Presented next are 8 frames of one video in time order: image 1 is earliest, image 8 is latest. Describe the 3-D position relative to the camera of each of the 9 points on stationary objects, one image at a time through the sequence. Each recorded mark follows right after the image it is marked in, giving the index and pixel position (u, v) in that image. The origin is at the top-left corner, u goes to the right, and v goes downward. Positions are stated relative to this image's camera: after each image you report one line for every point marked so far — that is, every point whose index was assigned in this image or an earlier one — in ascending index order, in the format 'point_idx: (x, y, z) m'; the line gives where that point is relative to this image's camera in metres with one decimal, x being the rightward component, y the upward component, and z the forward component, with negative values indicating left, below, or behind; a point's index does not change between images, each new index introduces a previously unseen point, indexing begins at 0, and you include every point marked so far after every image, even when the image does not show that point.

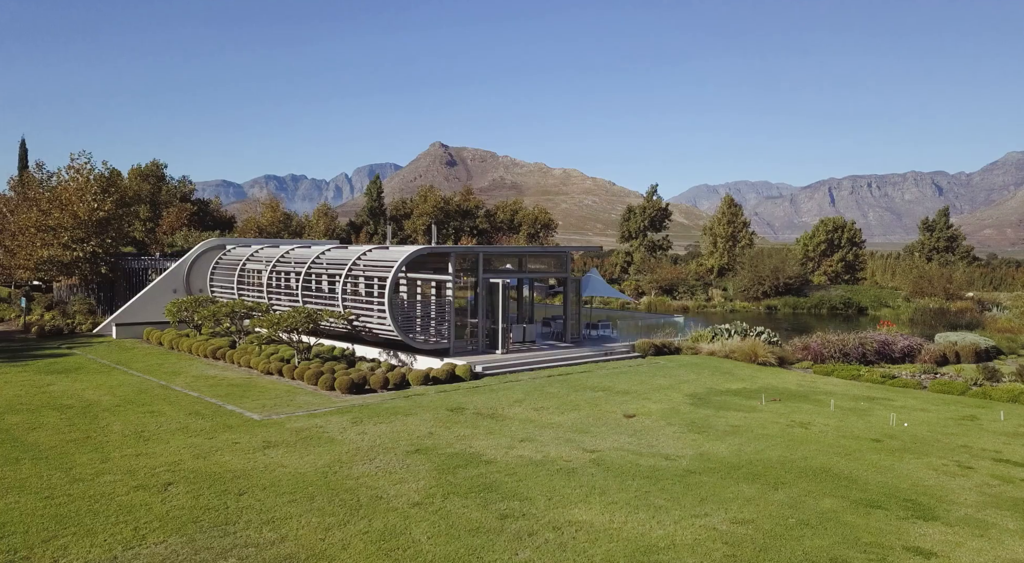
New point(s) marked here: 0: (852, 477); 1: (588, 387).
0: (+4.5, -2.6, +10.3) m
1: (+1.6, -2.3, +16.5) m
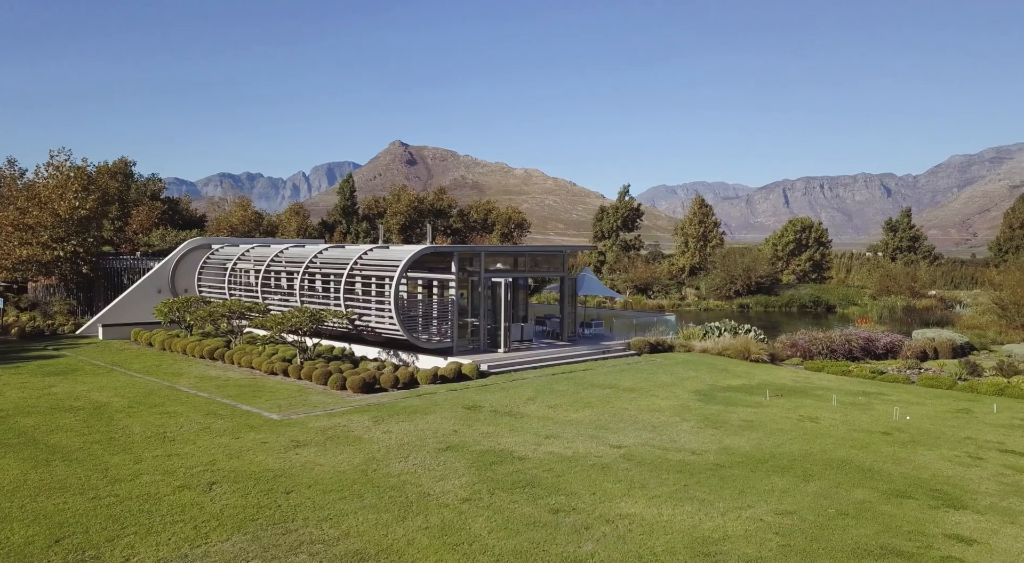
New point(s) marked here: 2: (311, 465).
0: (+4.9, -2.5, +10.5) m
1: (+1.8, -2.2, +16.6) m
2: (-2.5, -2.2, +9.5) m
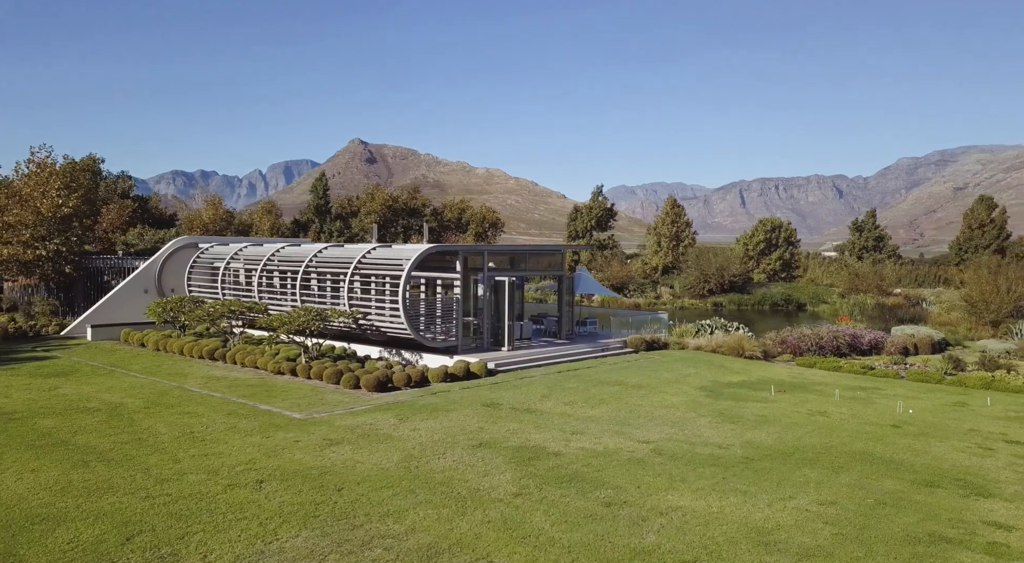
0: (+5.4, -2.5, +10.8) m
1: (+2.0, -2.2, +16.8) m
2: (-2.0, -2.2, +9.5) m
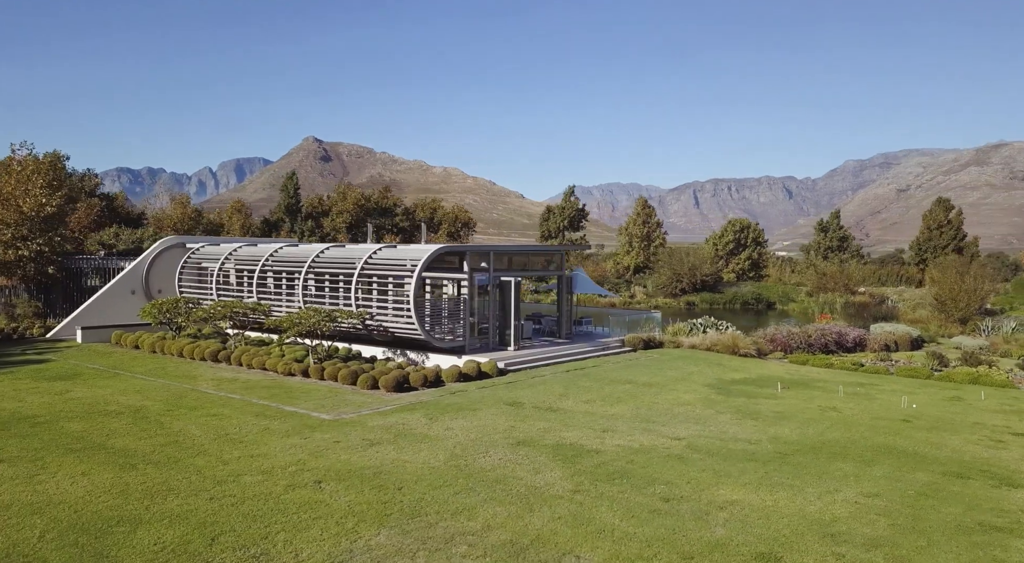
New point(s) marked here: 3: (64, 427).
0: (+5.9, -2.5, +11.2) m
1: (+2.2, -2.2, +17.0) m
2: (-1.4, -2.2, +9.6) m
3: (-6.4, -2.1, +11.1) m
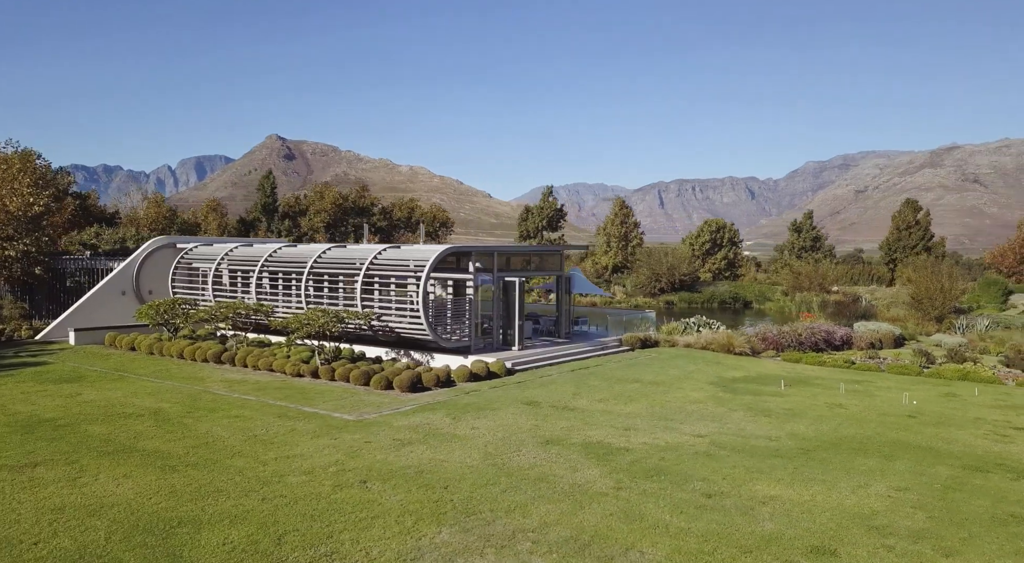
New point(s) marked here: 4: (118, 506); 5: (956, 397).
0: (+6.3, -2.5, +11.5) m
1: (+2.4, -2.2, +17.2) m
2: (-0.9, -2.2, +9.6) m
3: (-6.0, -2.1, +11.0) m
4: (-3.8, -2.2, +7.5) m
5: (+10.1, -2.6, +17.8) m
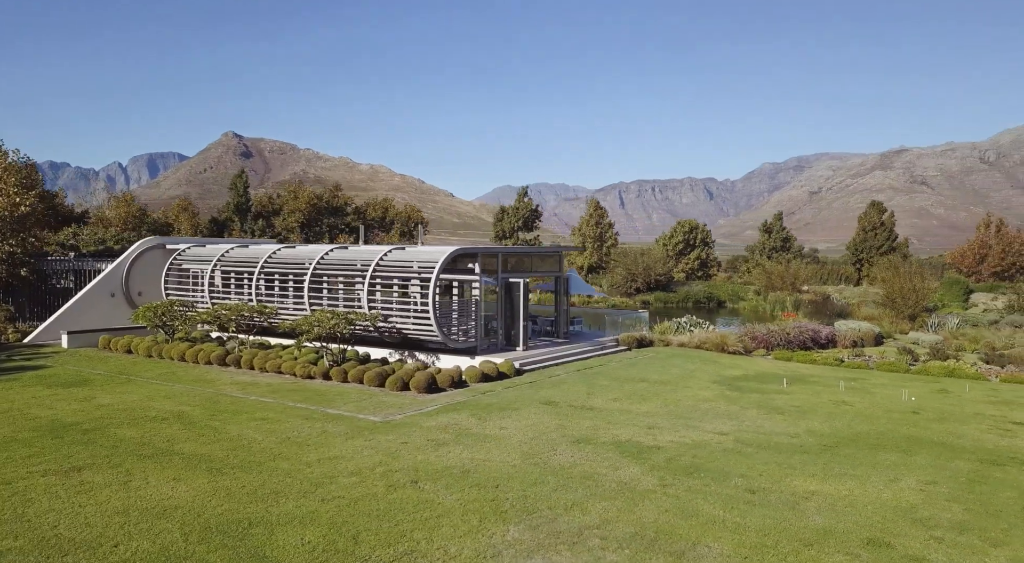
0: (+6.7, -2.5, +12.0) m
1: (+2.6, -2.2, +17.4) m
2: (-0.4, -2.3, +9.8) m
3: (-5.5, -2.1, +10.9) m
4: (-3.2, -2.2, +7.5) m
5: (+10.3, -2.6, +18.3) m
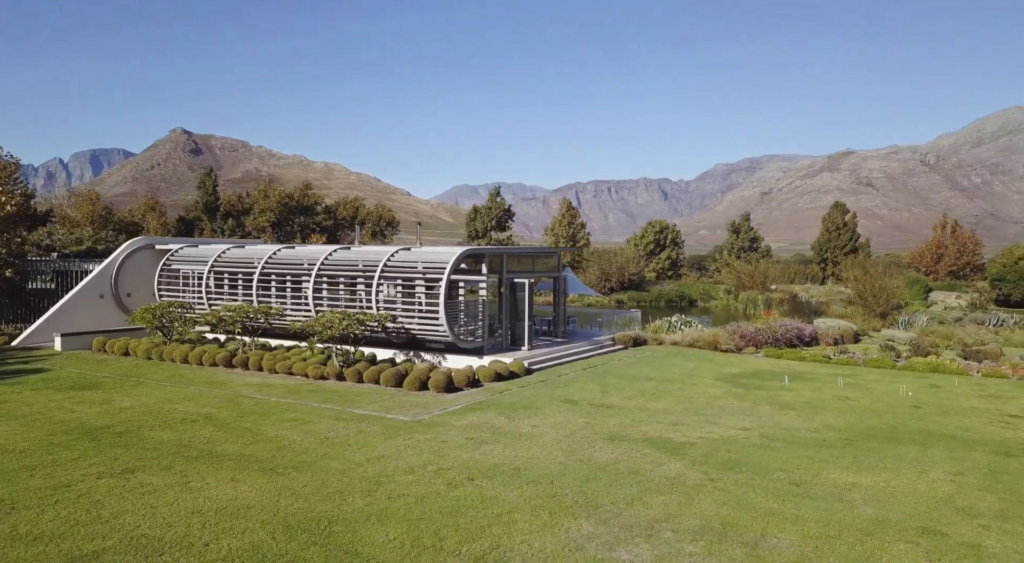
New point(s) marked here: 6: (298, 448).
0: (+7.2, -2.5, +12.5) m
1: (+2.8, -2.2, +17.8) m
2: (+0.1, -2.3, +10.0) m
3: (-5.0, -2.2, +10.9) m
4: (-2.5, -2.2, +7.6) m
5: (+10.5, -2.6, +19.0) m
6: (-2.9, -2.2, +10.3) m
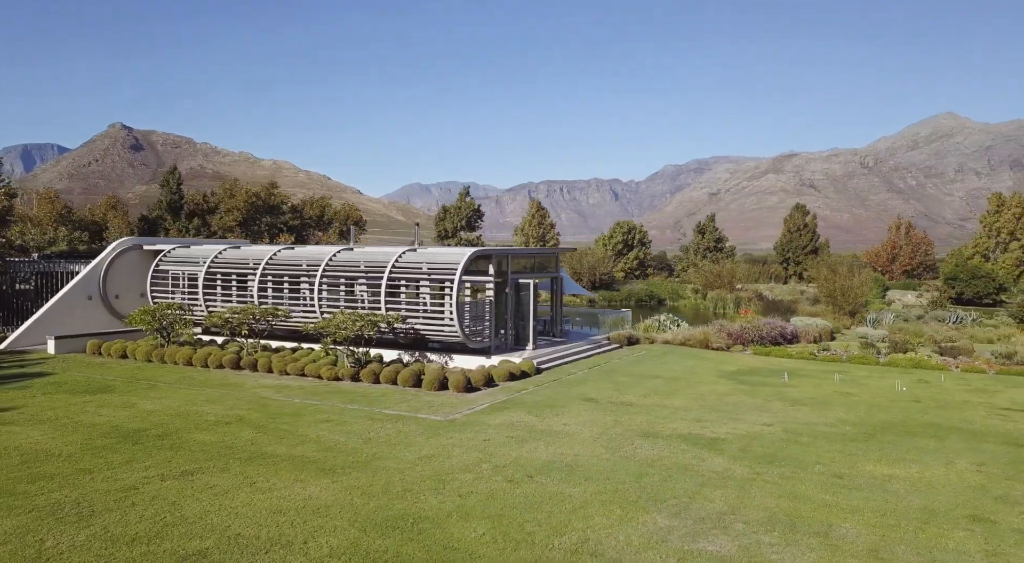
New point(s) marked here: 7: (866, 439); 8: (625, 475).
0: (+7.6, -2.5, +13.1) m
1: (+3.1, -2.2, +18.2) m
2: (+0.7, -2.3, +10.2) m
3: (-4.4, -2.2, +10.9) m
4: (-1.8, -2.2, +7.7) m
5: (+10.6, -2.6, +19.8) m
6: (-2.3, -2.2, +10.4) m
7: (+5.4, -2.4, +11.8) m
8: (+1.3, -2.3, +9.2) m
